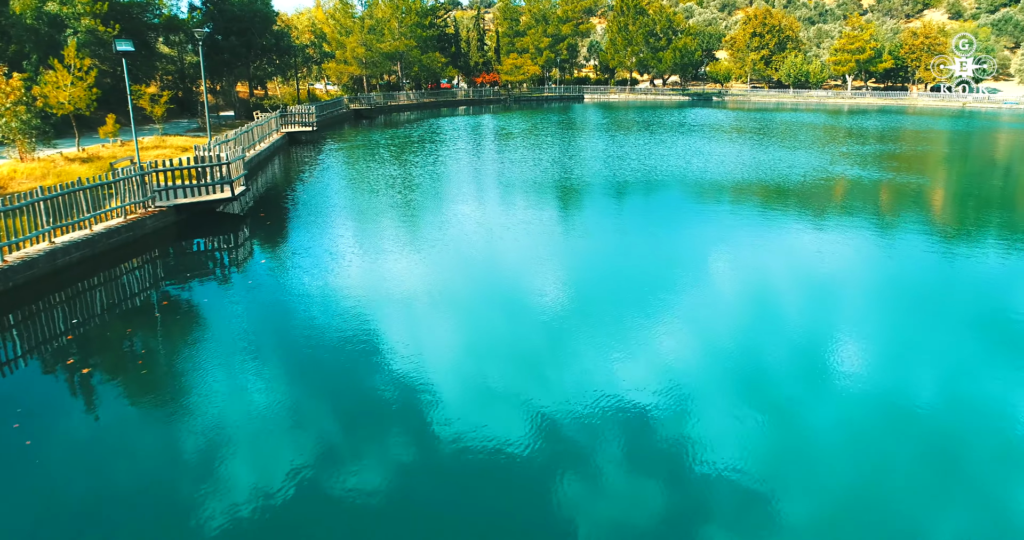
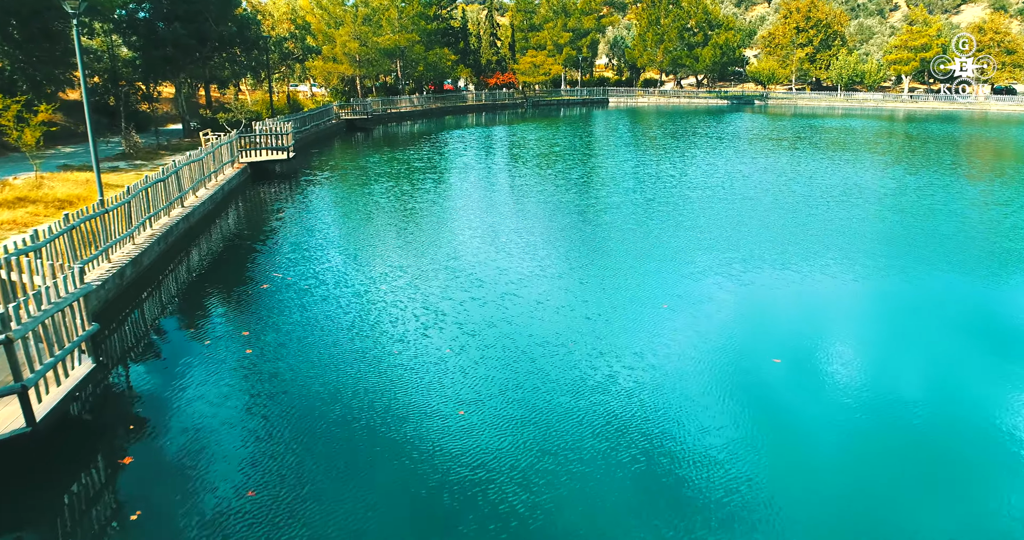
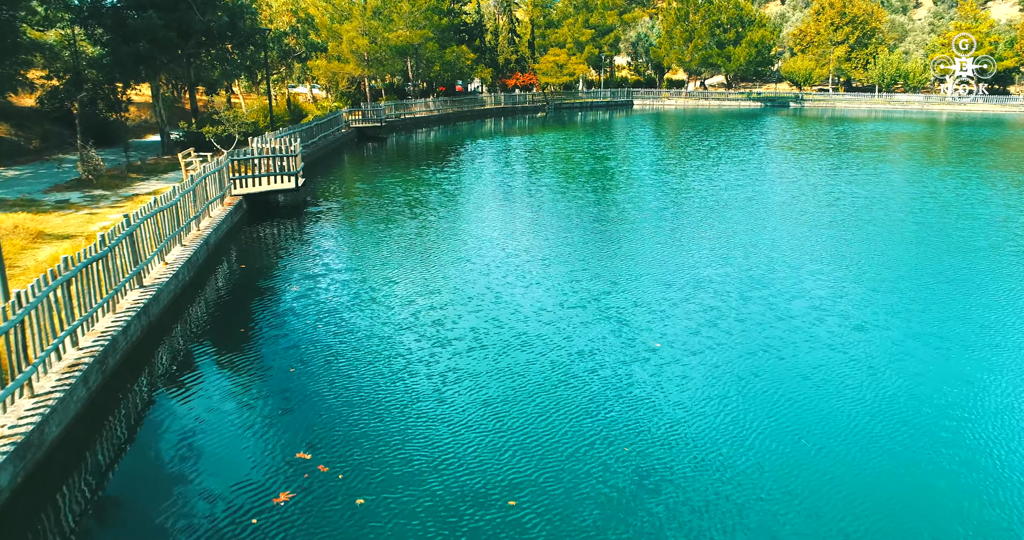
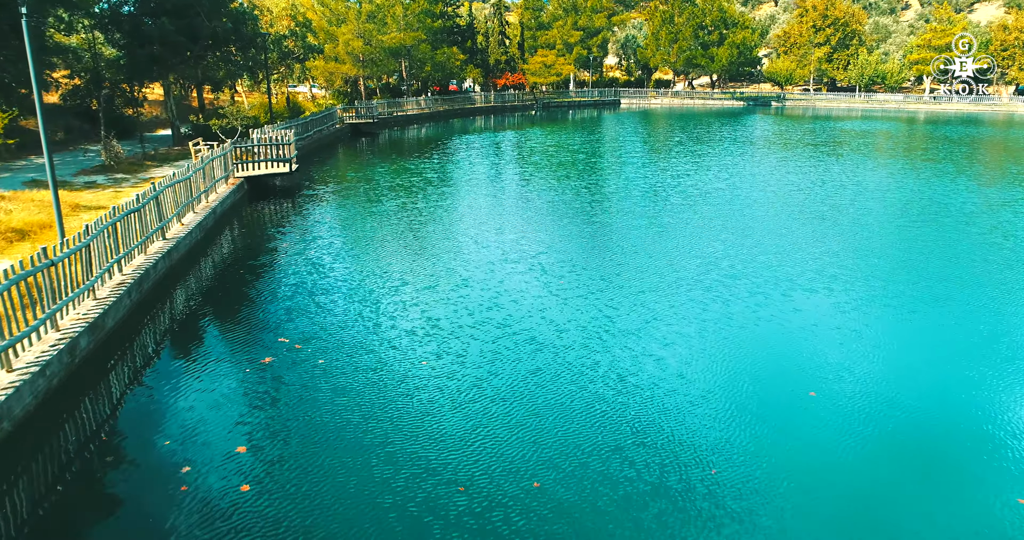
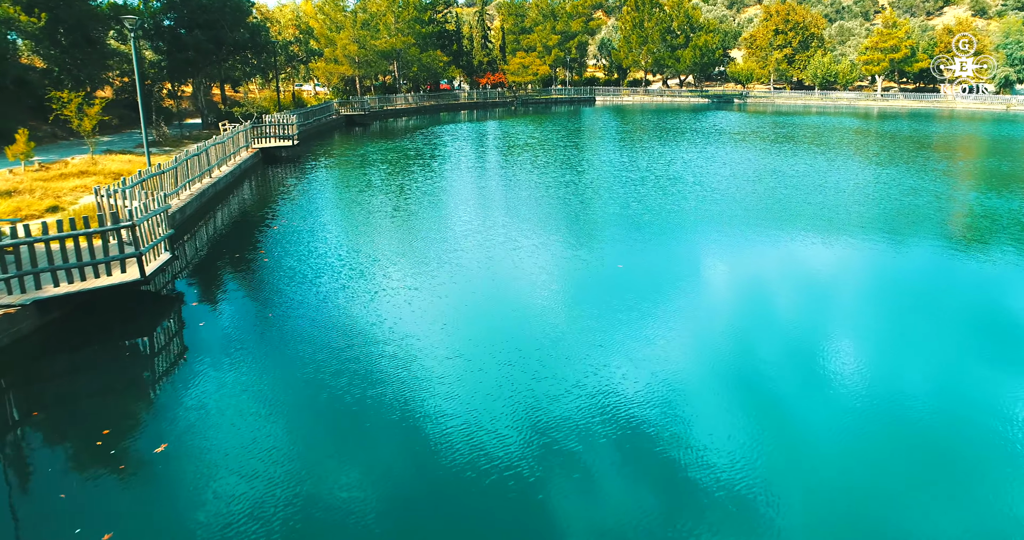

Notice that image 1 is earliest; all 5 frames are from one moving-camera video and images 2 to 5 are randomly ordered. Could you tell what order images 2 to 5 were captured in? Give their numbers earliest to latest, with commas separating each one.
5, 2, 4, 3
